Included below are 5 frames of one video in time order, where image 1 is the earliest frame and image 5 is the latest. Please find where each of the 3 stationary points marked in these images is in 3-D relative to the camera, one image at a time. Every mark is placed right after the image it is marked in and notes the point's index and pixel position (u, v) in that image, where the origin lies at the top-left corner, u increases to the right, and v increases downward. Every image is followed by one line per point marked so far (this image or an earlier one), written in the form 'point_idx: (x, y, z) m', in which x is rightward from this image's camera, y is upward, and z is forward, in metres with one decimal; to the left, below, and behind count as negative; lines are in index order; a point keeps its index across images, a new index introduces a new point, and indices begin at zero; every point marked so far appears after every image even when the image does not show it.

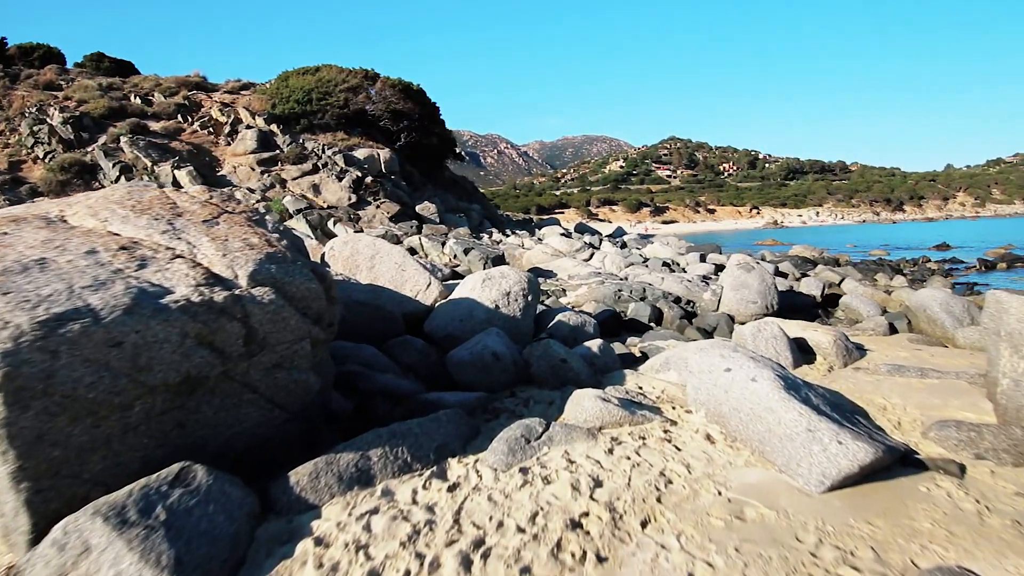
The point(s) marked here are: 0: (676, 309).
0: (+3.5, -0.5, +11.9) m
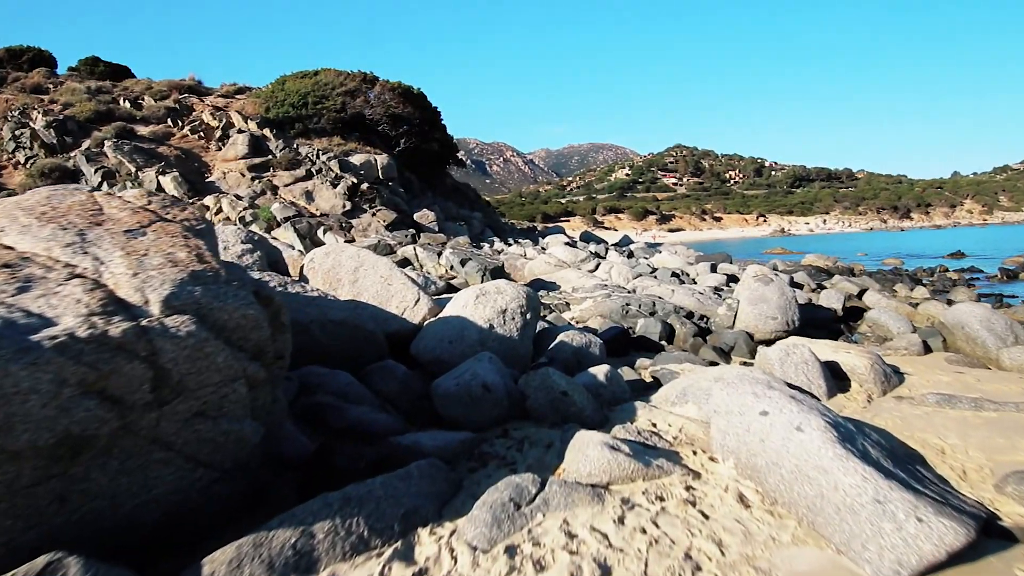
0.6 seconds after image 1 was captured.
0: (+3.5, -0.7, +11.0) m
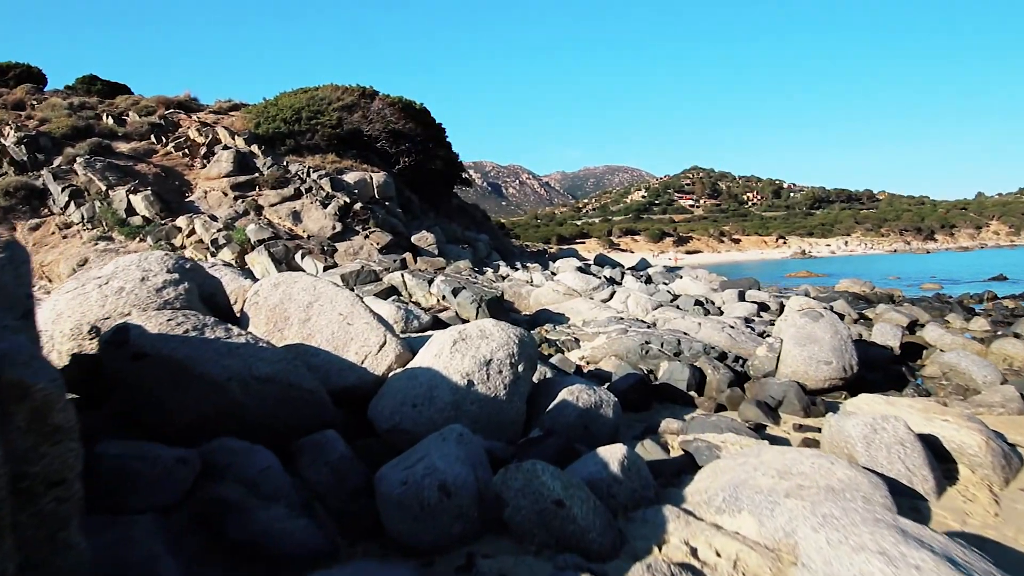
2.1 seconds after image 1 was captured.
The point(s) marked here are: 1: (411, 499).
0: (+3.4, -1.3, +9.0) m
1: (-0.7, -1.5, +4.0) m
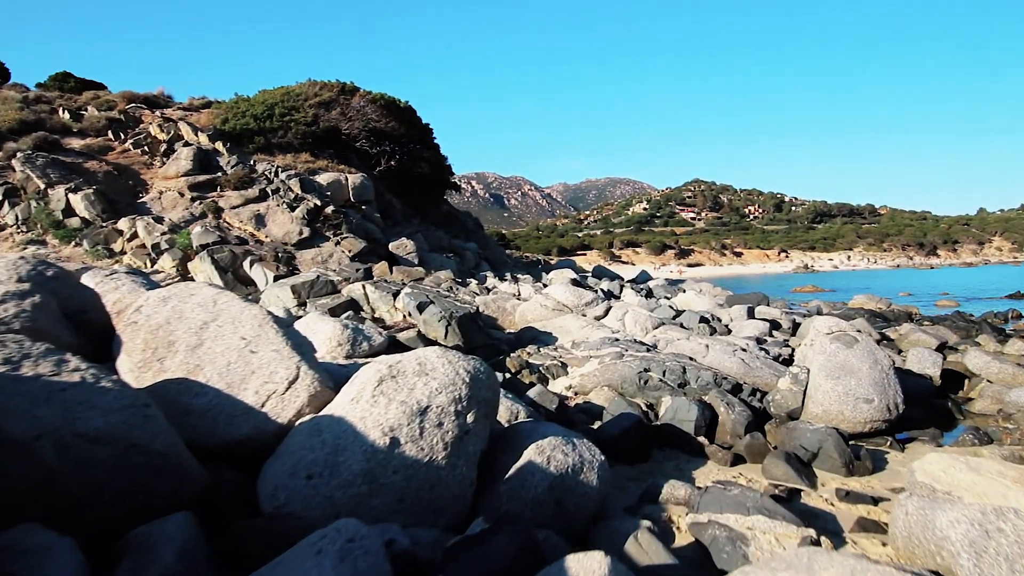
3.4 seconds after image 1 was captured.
0: (+3.0, -1.6, +7.3) m
1: (-1.2, -1.6, +2.3) m
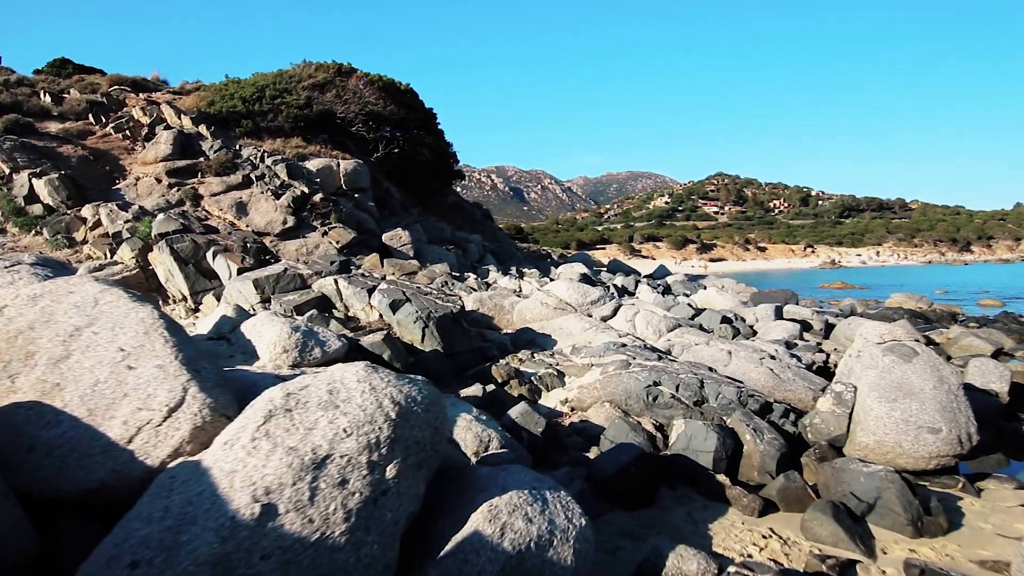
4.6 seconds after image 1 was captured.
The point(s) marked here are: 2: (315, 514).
0: (+2.7, -1.6, +5.9) m
1: (-1.6, -1.6, +1.0) m
2: (-1.0, -1.2, +2.9) m
